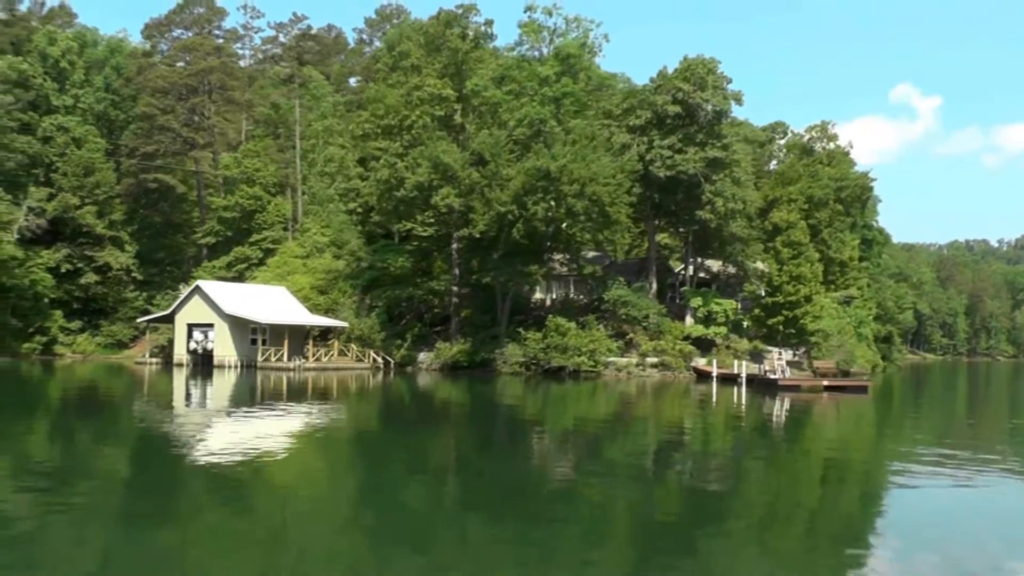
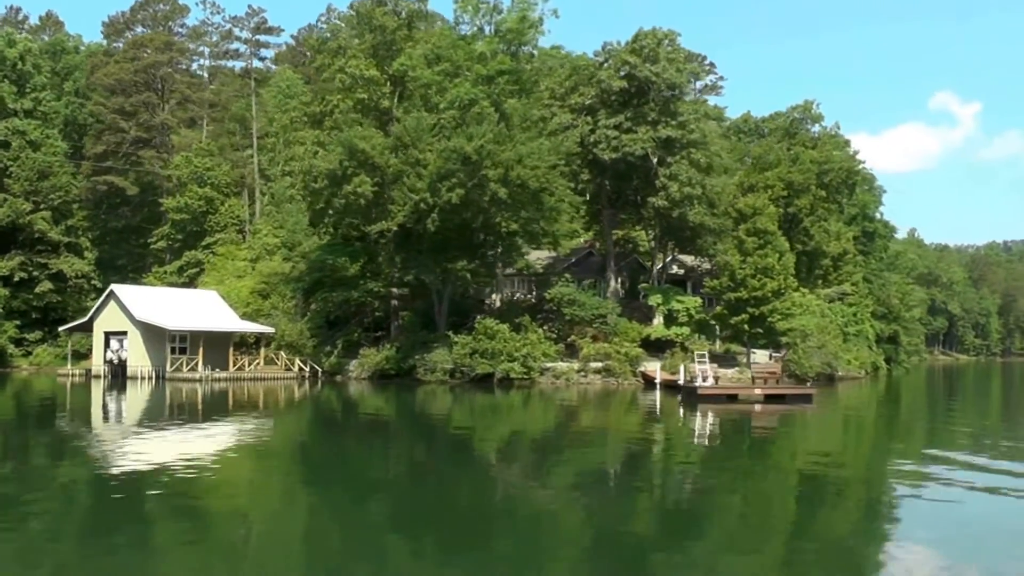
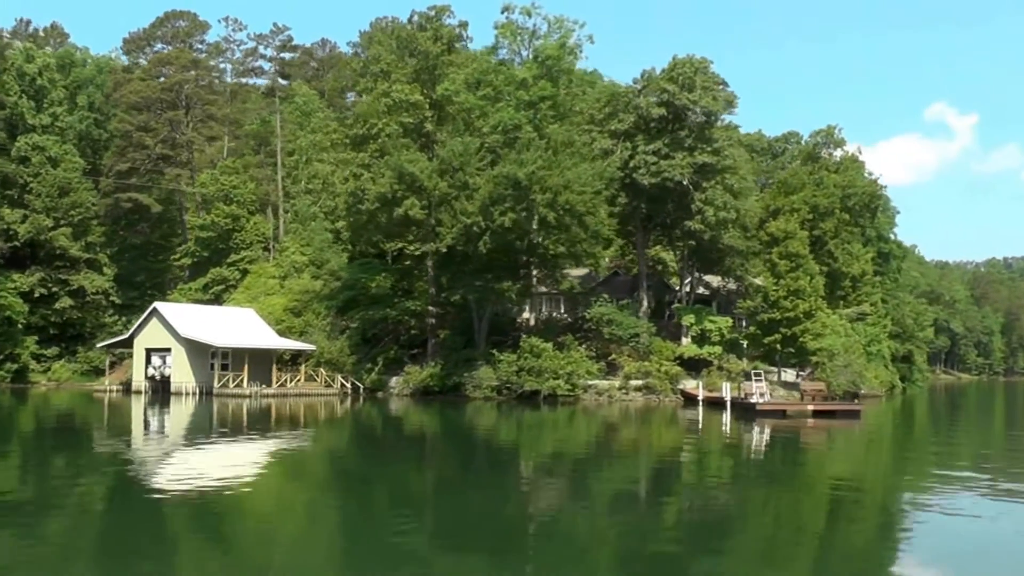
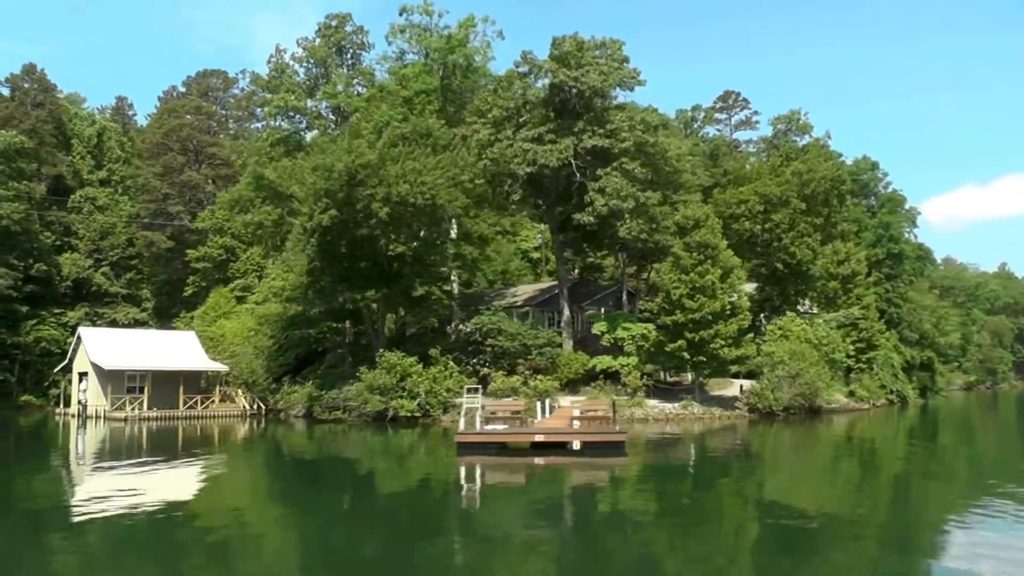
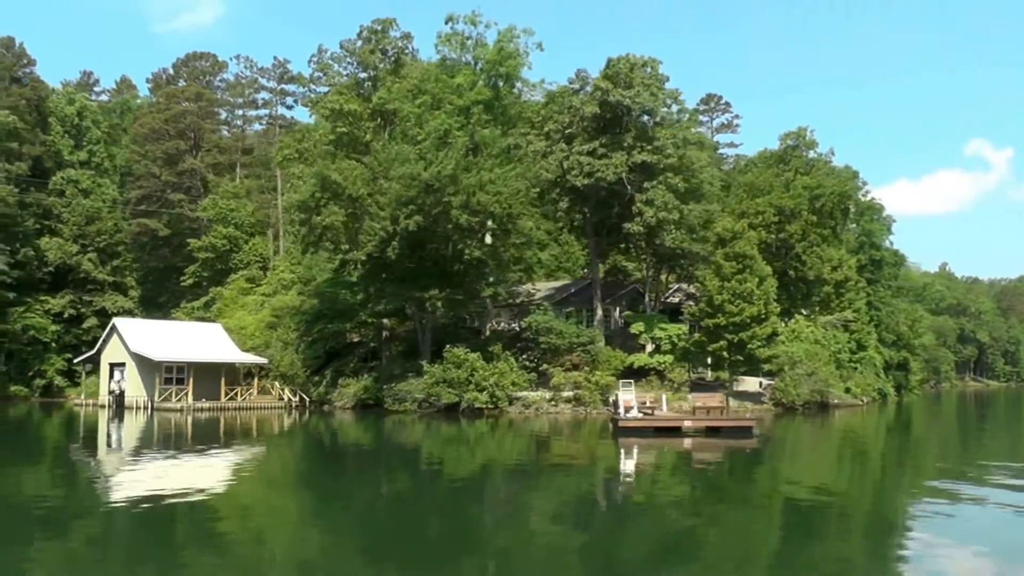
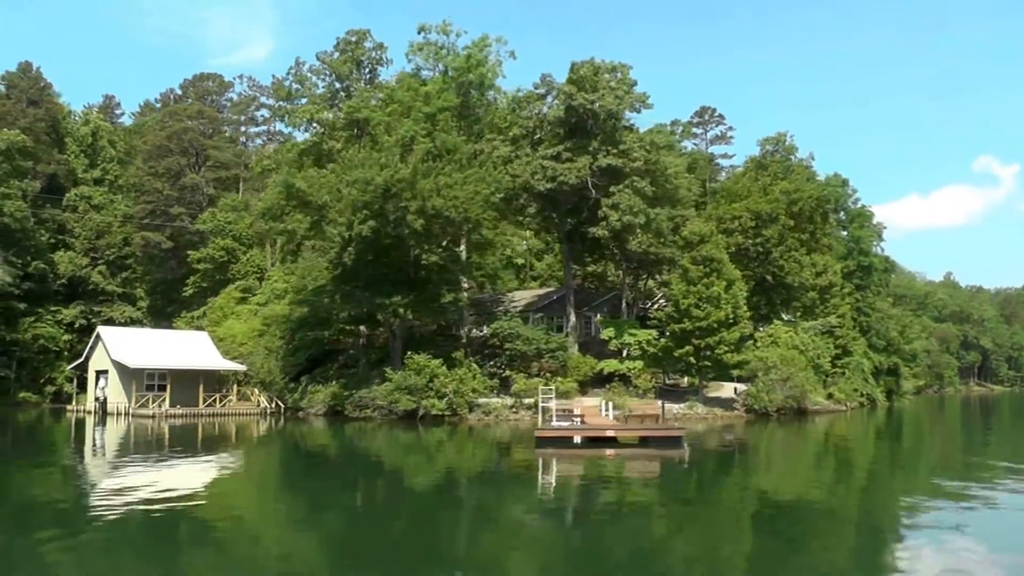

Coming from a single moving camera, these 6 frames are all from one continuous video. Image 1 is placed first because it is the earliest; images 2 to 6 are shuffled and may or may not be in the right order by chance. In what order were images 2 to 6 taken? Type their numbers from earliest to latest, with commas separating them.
3, 2, 5, 6, 4
